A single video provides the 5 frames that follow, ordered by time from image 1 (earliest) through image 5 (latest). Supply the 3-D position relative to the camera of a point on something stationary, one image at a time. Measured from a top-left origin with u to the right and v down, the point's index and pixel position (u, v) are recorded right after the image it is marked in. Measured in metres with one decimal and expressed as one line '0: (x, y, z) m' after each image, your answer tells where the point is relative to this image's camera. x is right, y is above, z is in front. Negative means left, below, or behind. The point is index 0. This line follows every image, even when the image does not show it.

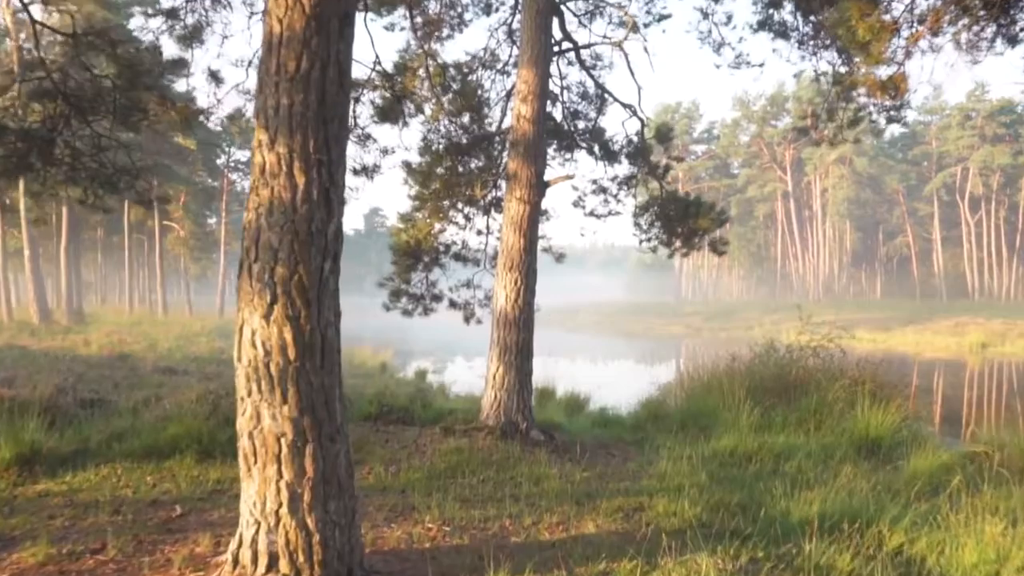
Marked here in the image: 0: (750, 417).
0: (+2.6, -1.4, +9.2) m
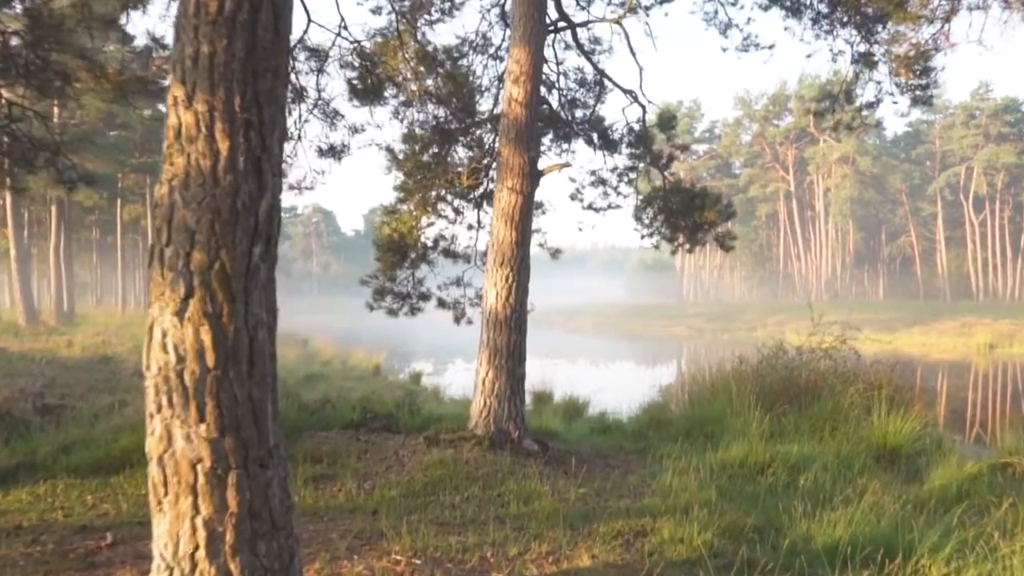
0: (+2.5, -1.4, +8.6) m
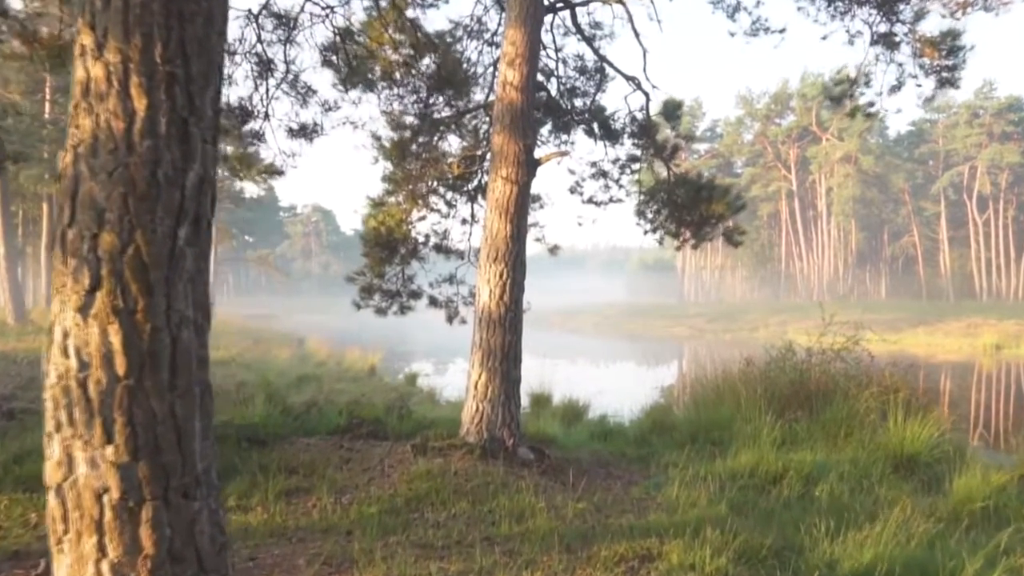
0: (+2.5, -1.4, +8.1) m
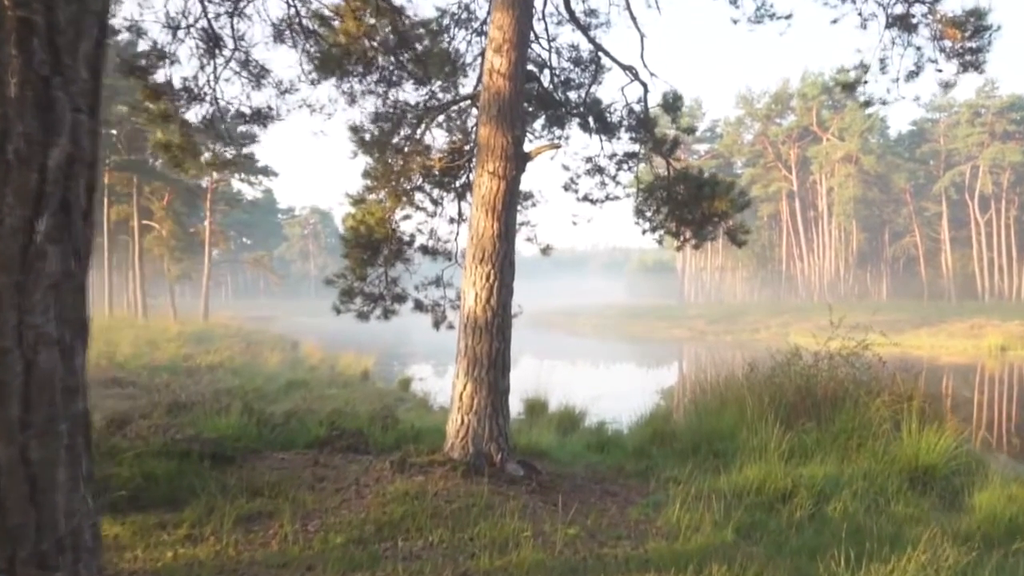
0: (+2.4, -1.4, +7.6) m
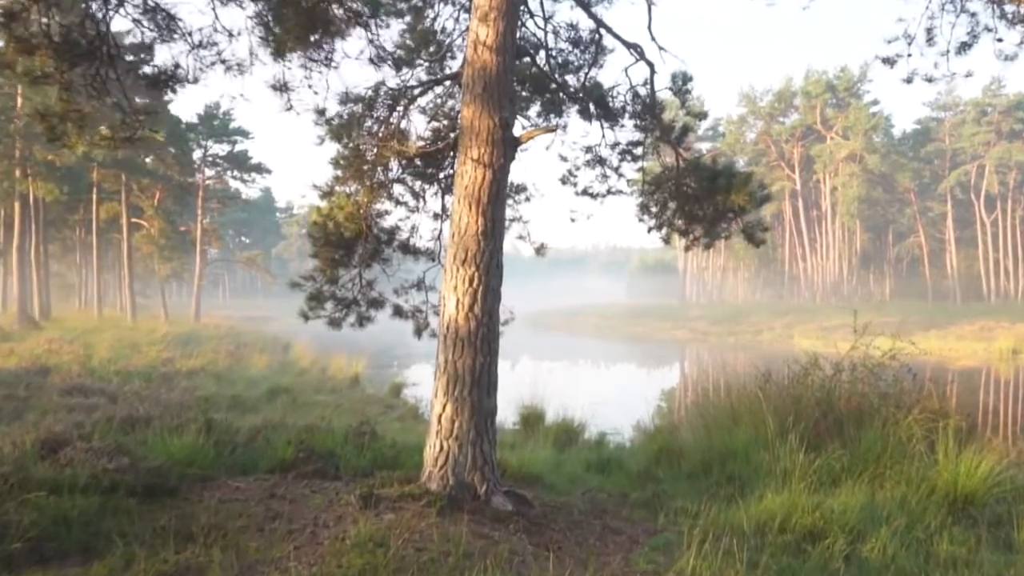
0: (+2.3, -1.4, +6.7) m
